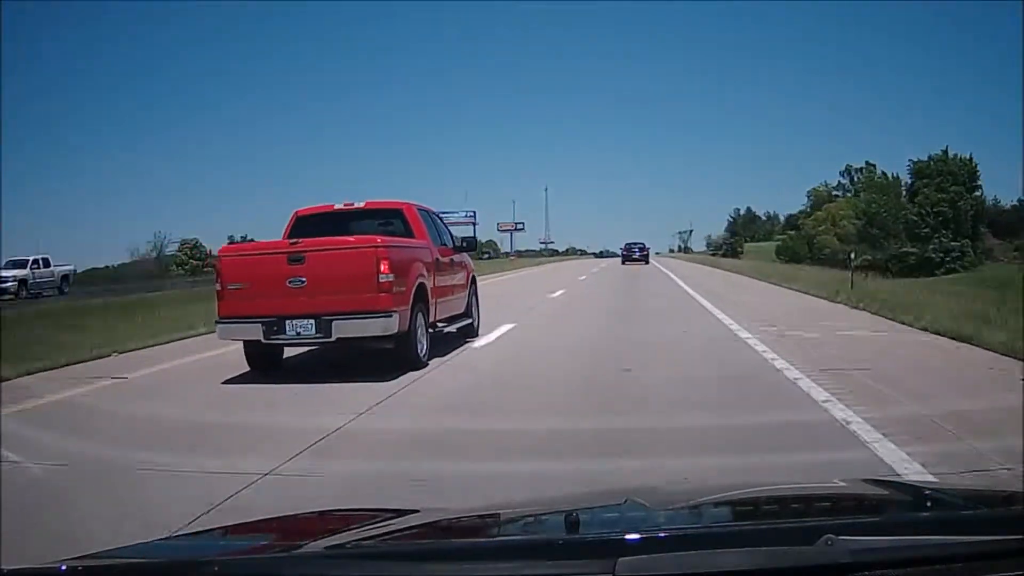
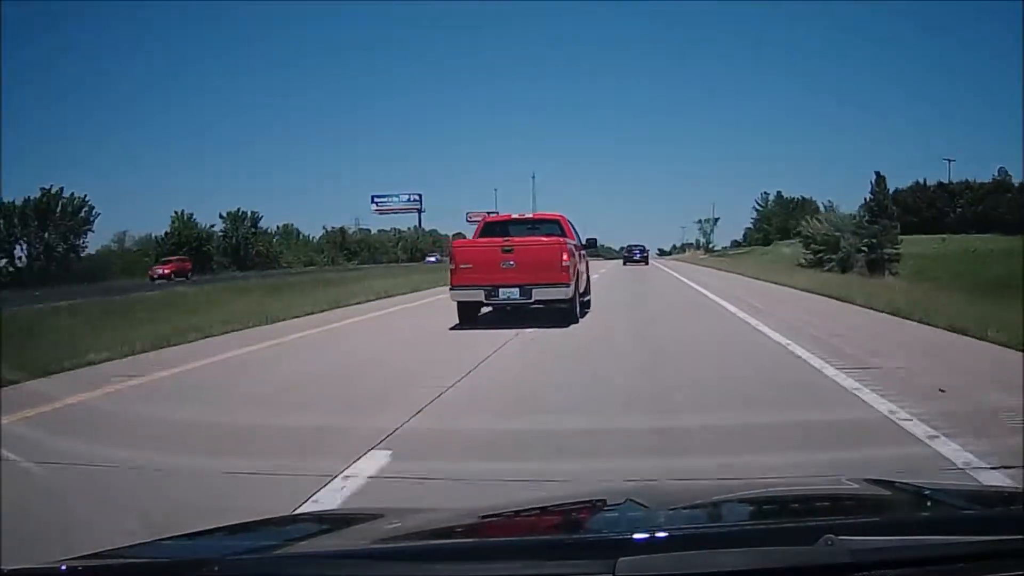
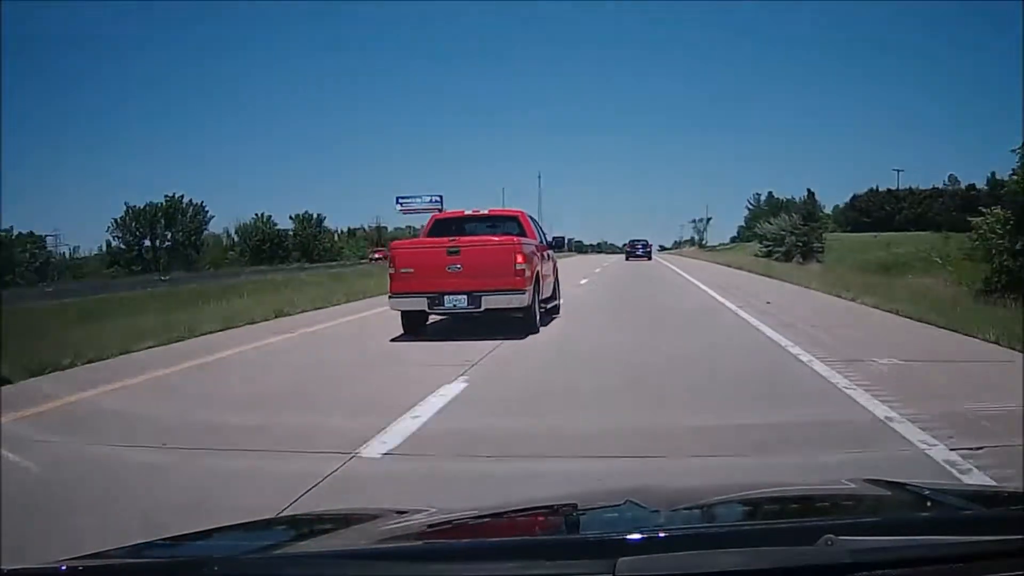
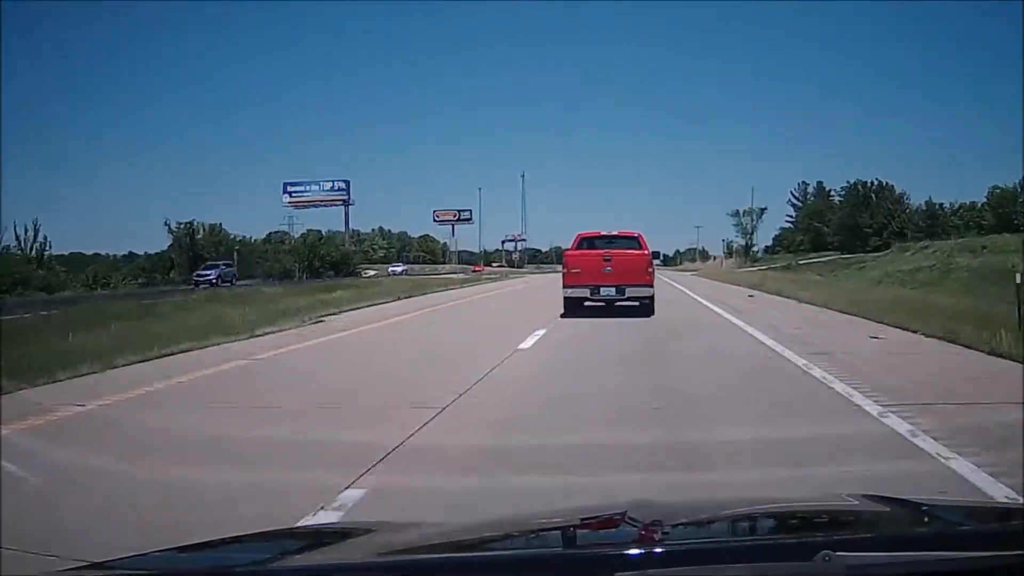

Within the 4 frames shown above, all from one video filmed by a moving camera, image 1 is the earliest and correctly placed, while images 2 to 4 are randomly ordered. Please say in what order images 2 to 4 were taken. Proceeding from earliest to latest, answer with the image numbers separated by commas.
3, 2, 4
